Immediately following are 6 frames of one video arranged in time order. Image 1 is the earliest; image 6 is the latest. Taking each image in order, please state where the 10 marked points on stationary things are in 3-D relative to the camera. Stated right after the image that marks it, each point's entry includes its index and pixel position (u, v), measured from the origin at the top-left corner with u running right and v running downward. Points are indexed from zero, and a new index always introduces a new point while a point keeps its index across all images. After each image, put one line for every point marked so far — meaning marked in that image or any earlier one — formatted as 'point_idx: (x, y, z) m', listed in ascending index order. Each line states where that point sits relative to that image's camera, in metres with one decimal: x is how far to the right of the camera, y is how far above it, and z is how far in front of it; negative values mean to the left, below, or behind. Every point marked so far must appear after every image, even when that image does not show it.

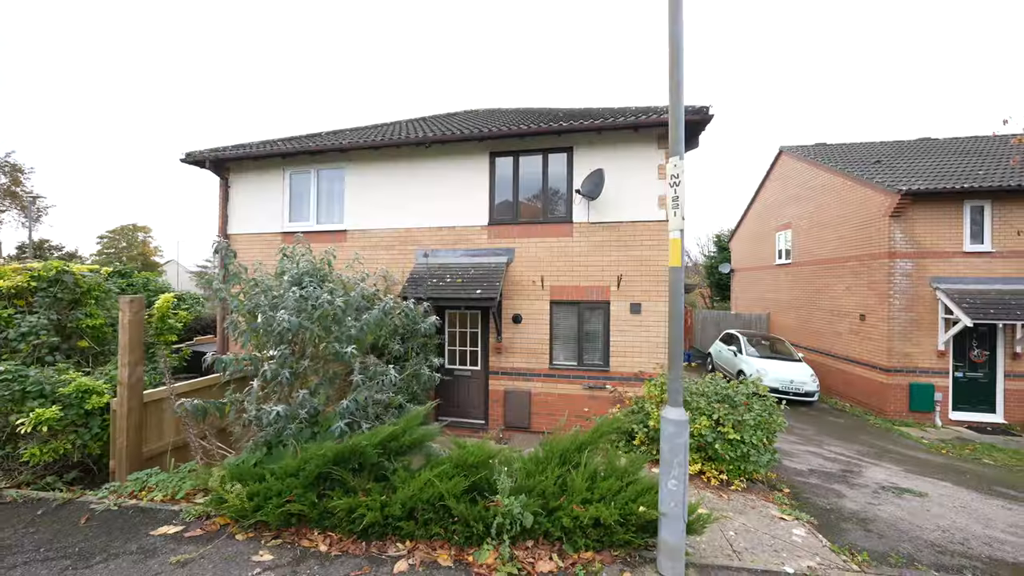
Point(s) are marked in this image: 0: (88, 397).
0: (-3.9, -1.0, +3.2) m
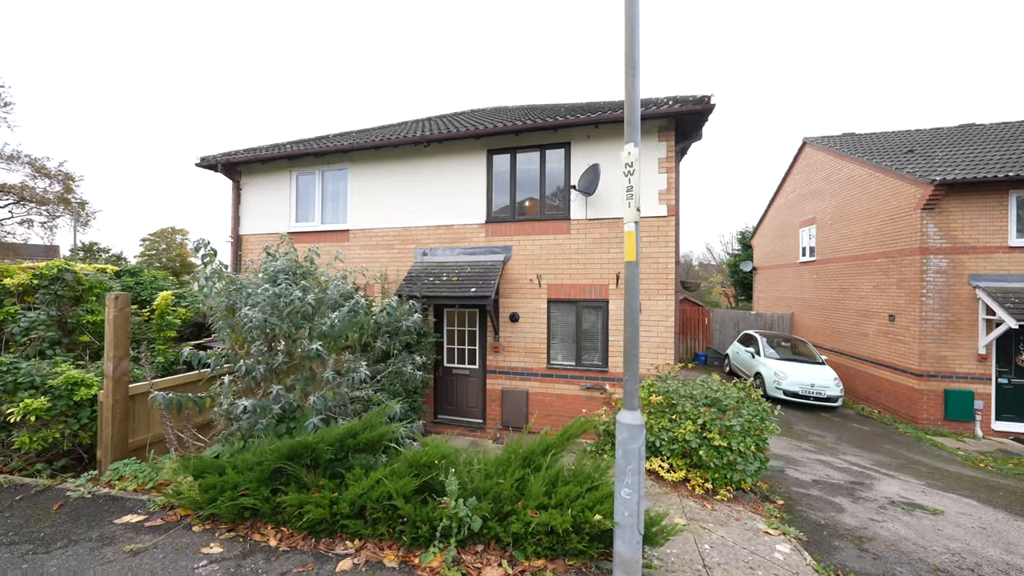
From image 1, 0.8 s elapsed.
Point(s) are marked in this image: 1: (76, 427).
0: (-4.2, -1.0, +3.4) m
1: (-4.2, -1.3, +3.3) m
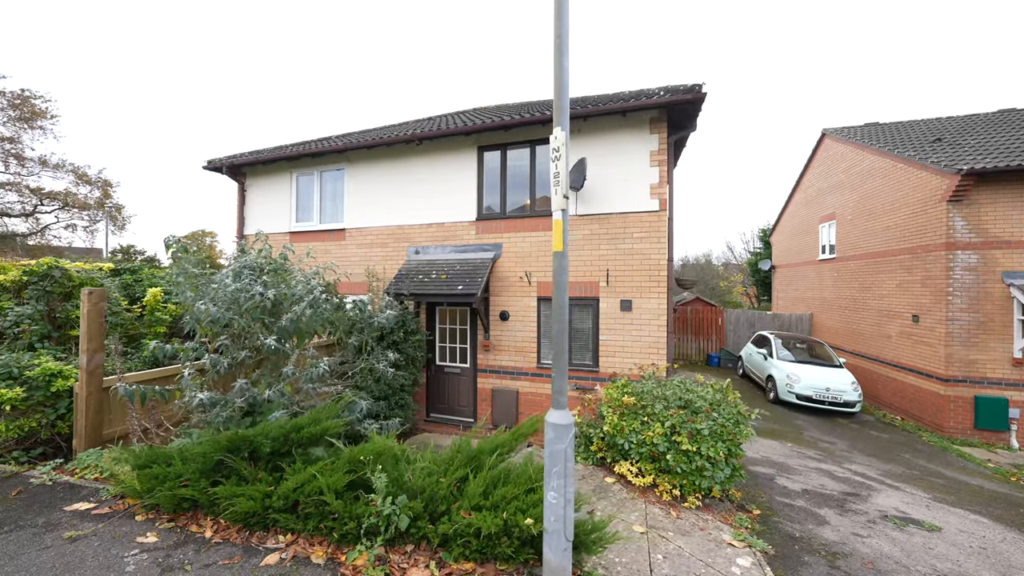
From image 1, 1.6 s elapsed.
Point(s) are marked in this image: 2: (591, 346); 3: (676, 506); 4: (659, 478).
0: (-4.6, -0.9, +3.5) m
1: (-4.6, -1.3, +3.5) m
2: (+1.5, -1.1, +6.7) m
3: (+1.6, -2.1, +3.3) m
4: (+1.5, -1.9, +3.5) m
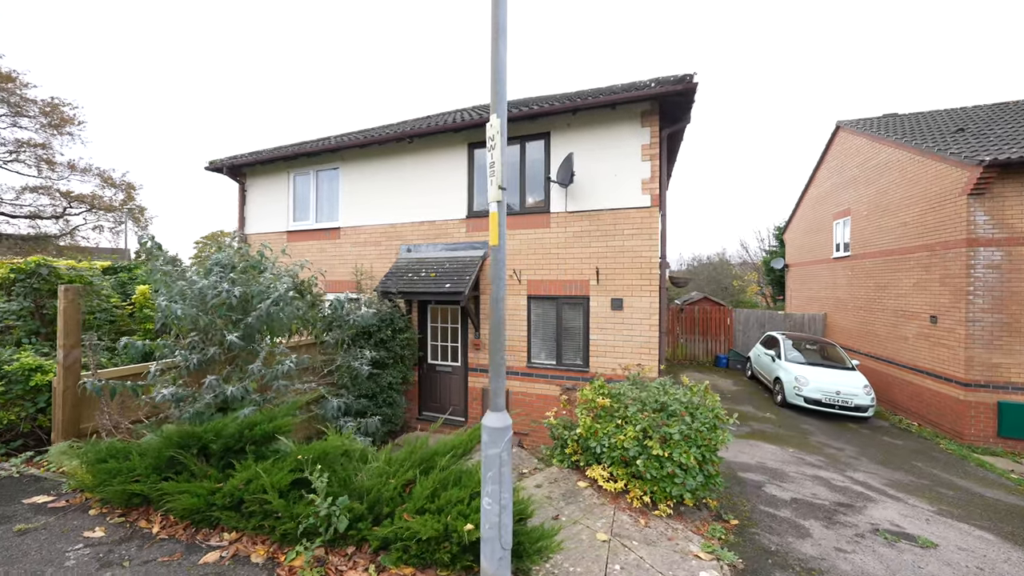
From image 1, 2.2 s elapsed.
0: (-4.9, -0.9, +3.6) m
1: (-4.9, -1.3, +3.6) m
2: (+1.3, -1.1, +6.6) m
3: (+1.2, -2.0, +3.2) m
4: (+1.1, -1.9, +3.4) m
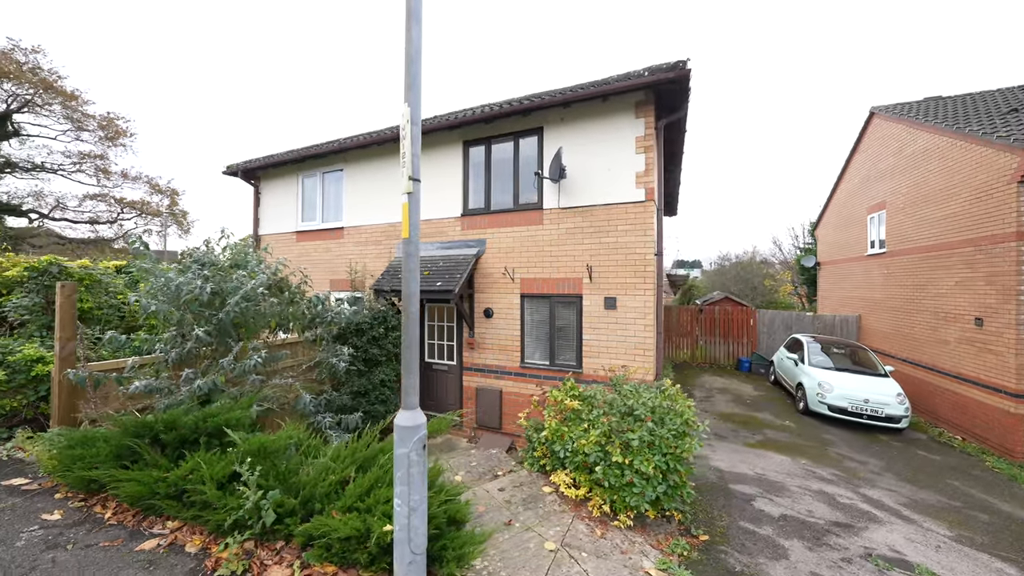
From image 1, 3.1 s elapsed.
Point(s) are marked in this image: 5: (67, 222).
0: (-5.3, -0.9, +3.9) m
1: (-5.3, -1.2, +3.8) m
2: (+1.1, -1.1, +6.4) m
3: (+0.8, -2.0, +3.0) m
4: (+0.7, -1.8, +3.2) m
5: (-19.2, +2.9, +15.2) m
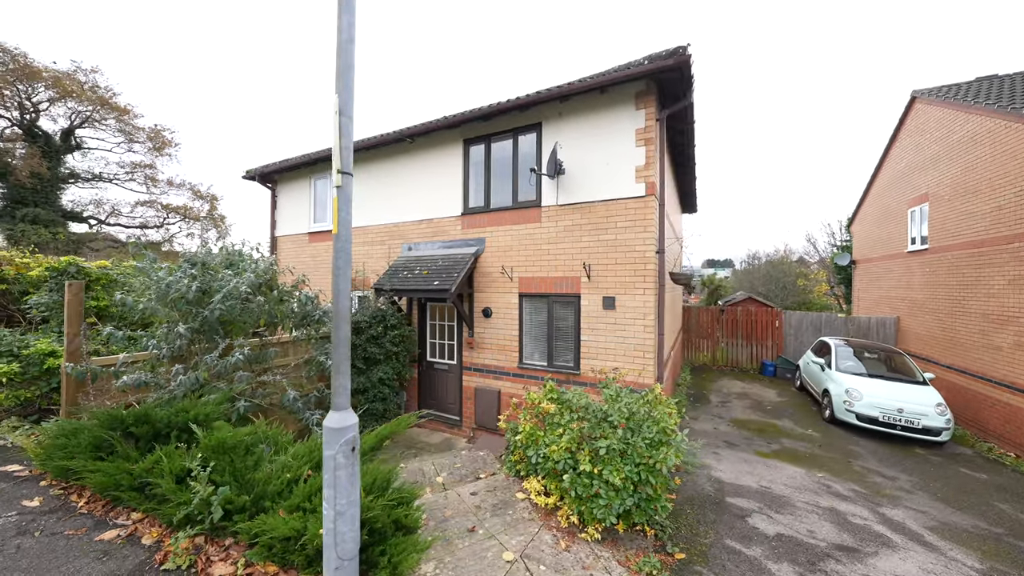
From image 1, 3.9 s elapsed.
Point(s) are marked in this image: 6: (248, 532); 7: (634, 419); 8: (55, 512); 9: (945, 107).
0: (-5.5, -0.8, +4.2) m
1: (-5.5, -1.2, +4.1) m
2: (+1.1, -1.0, +6.2) m
3: (+0.5, -2.0, +2.8) m
4: (+0.5, -1.8, +3.0) m
5: (-18.6, +2.9, +16.4) m
6: (-1.7, -1.6, +2.2) m
7: (+1.1, -1.1, +3.0) m
8: (-3.4, -1.7, +2.6) m
9: (+11.4, +4.8, +9.2) m
